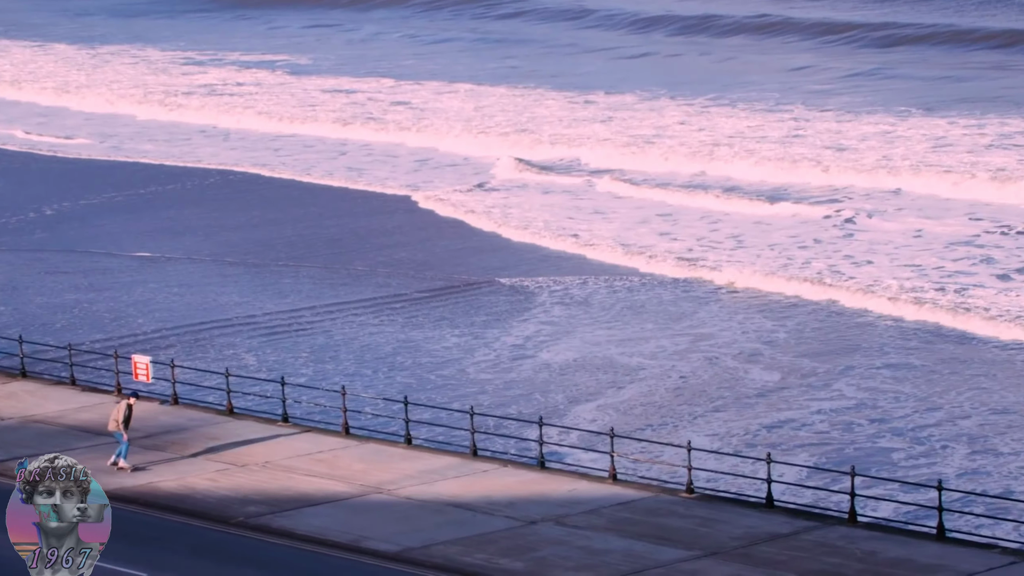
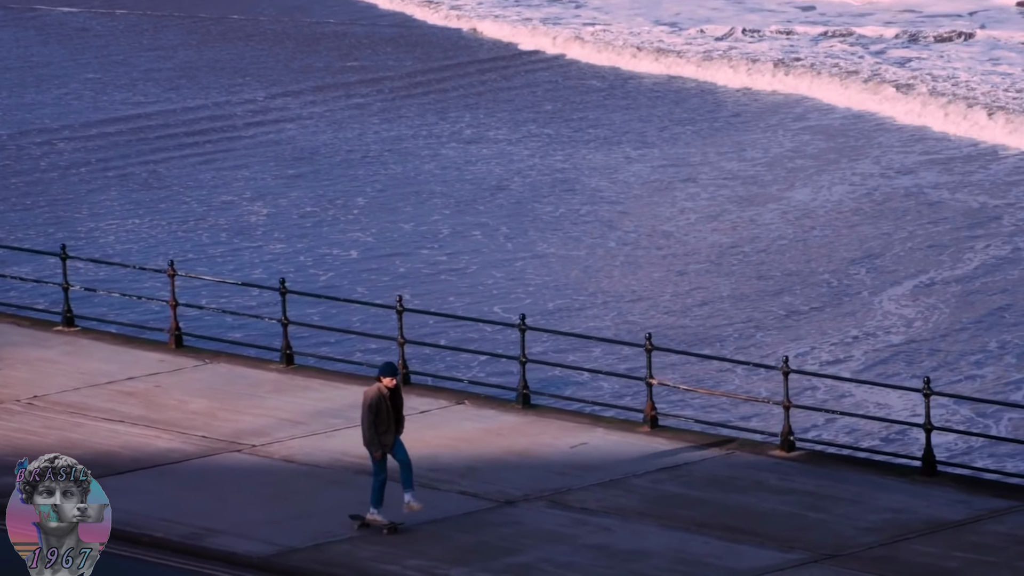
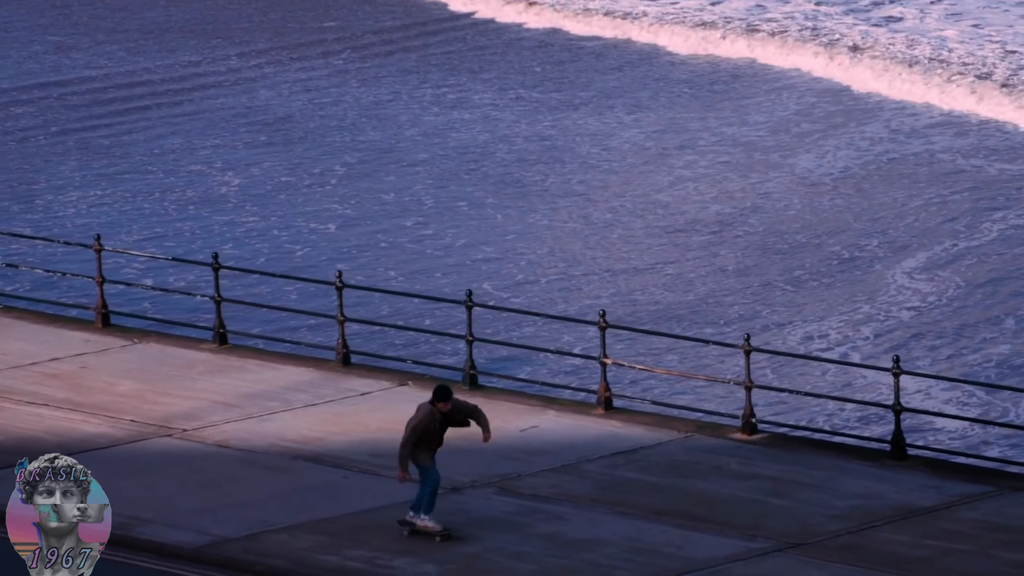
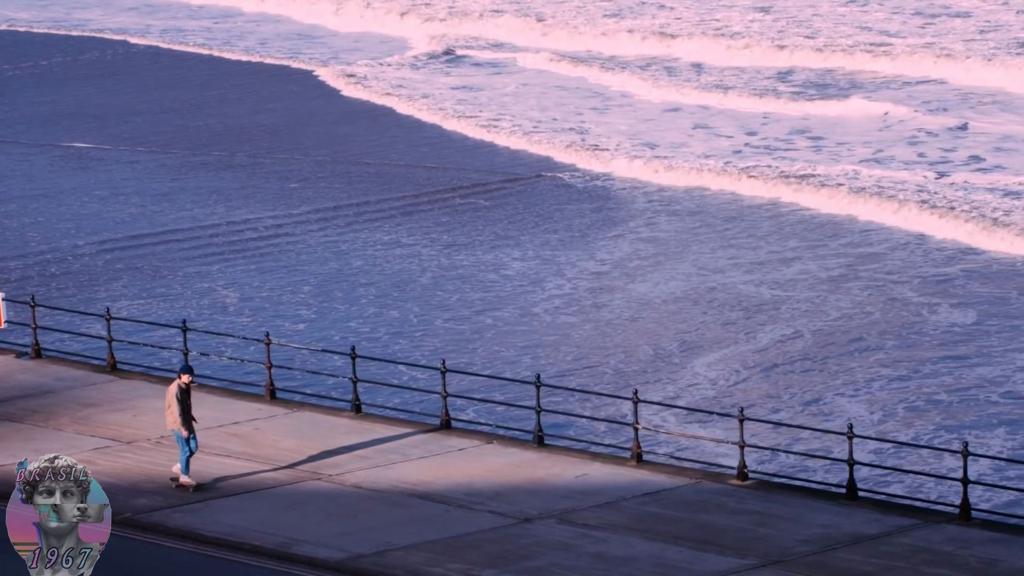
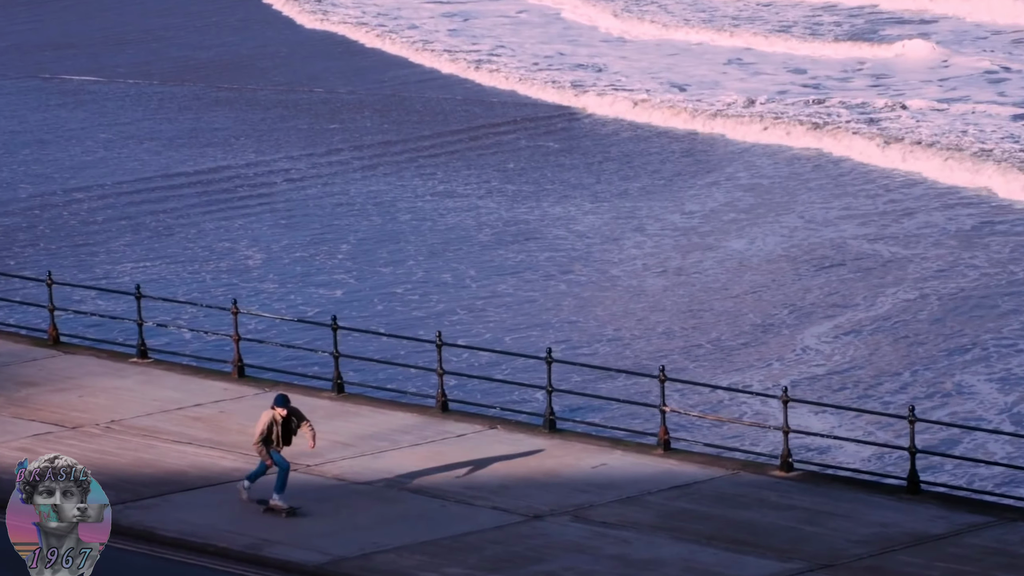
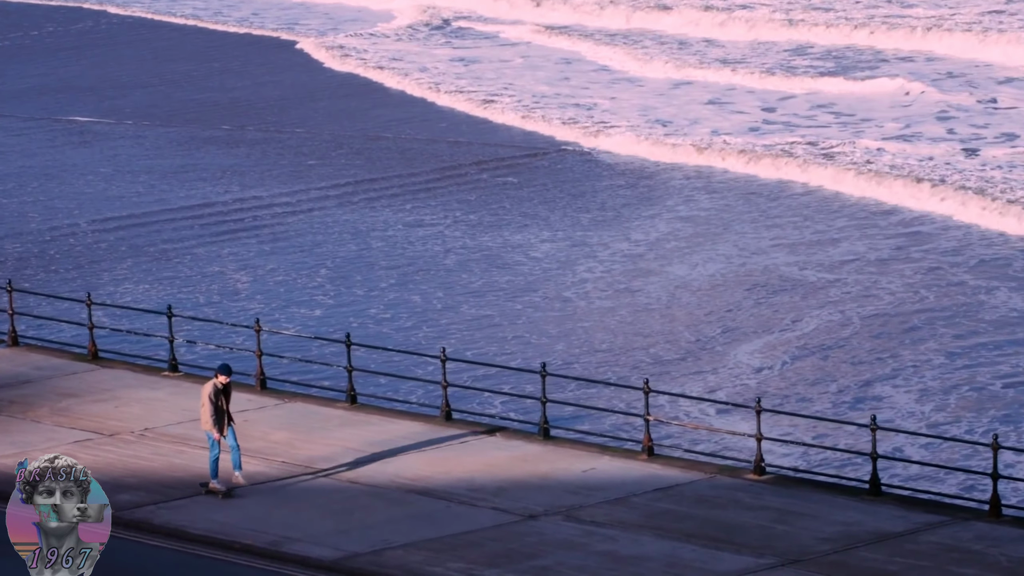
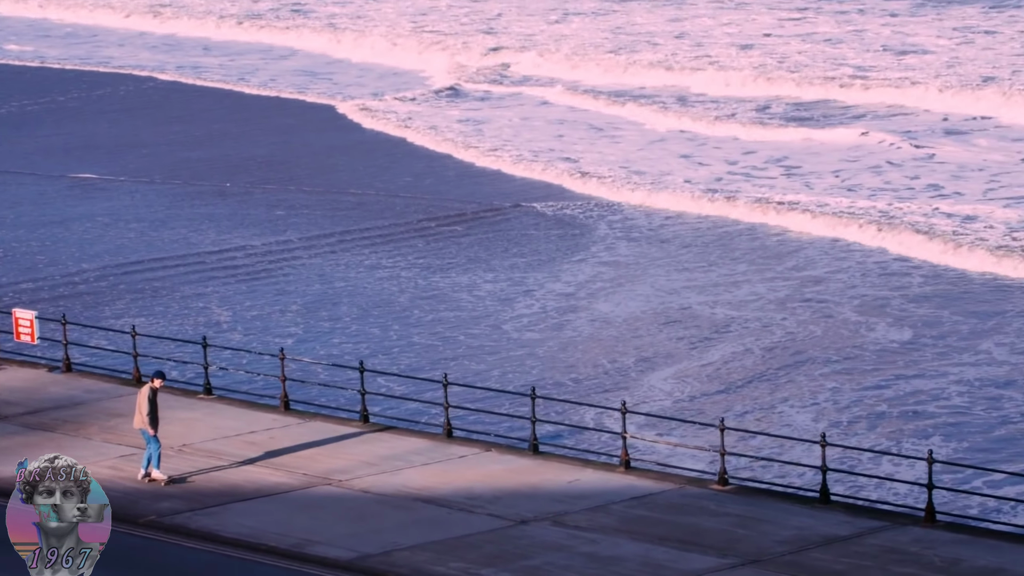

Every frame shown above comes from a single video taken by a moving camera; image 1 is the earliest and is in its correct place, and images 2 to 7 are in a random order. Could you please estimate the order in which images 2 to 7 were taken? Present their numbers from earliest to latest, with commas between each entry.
7, 4, 6, 5, 2, 3
